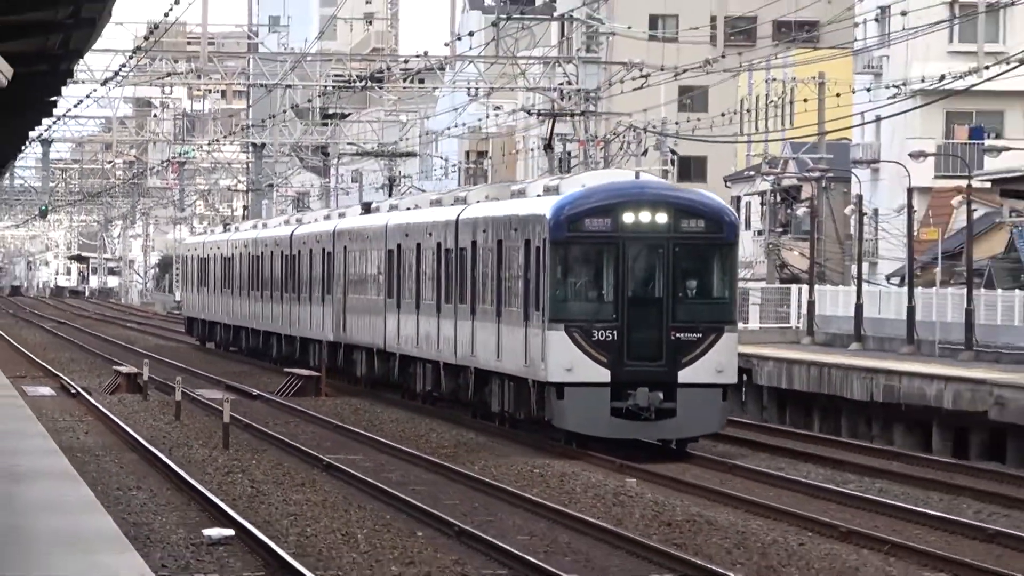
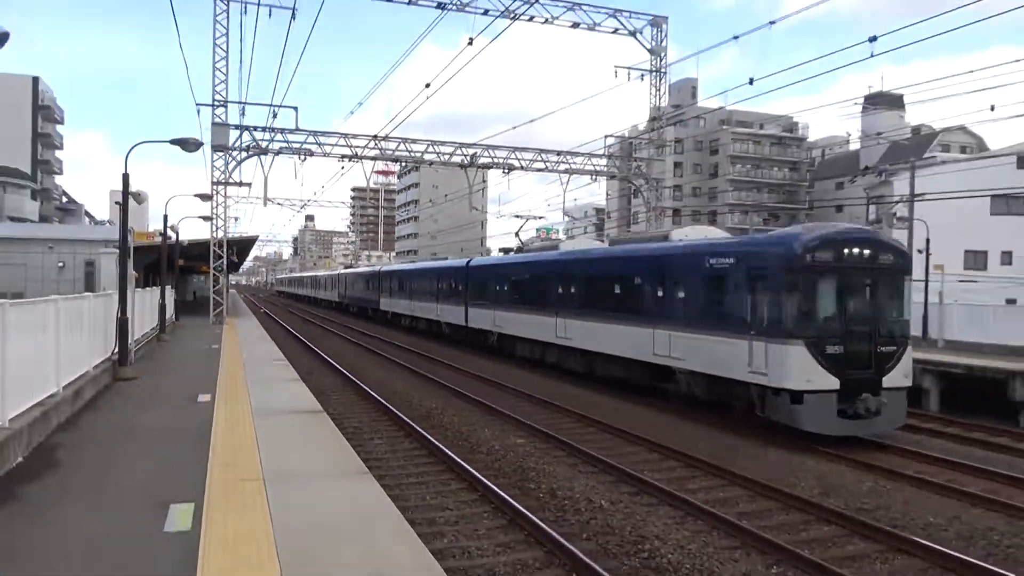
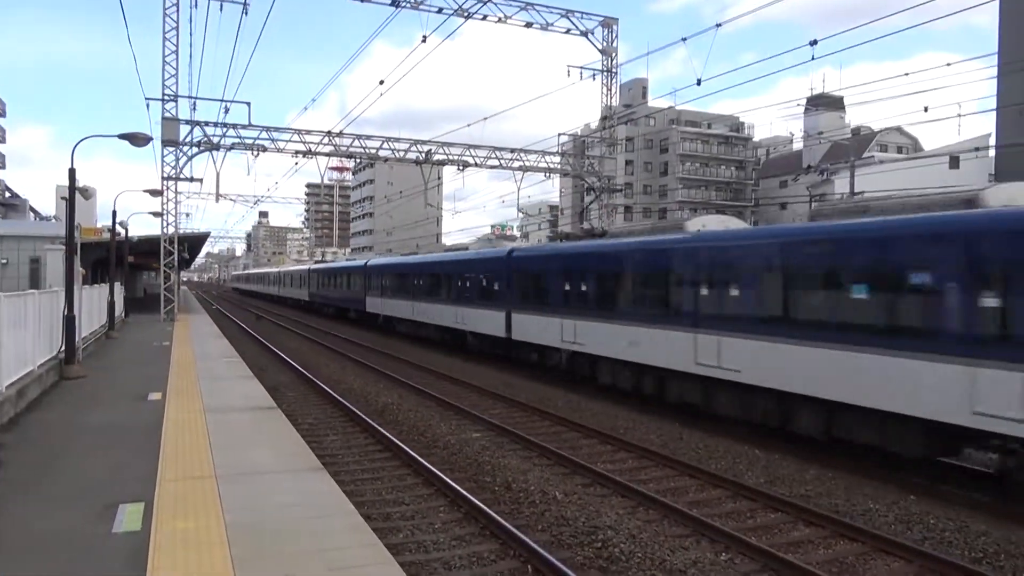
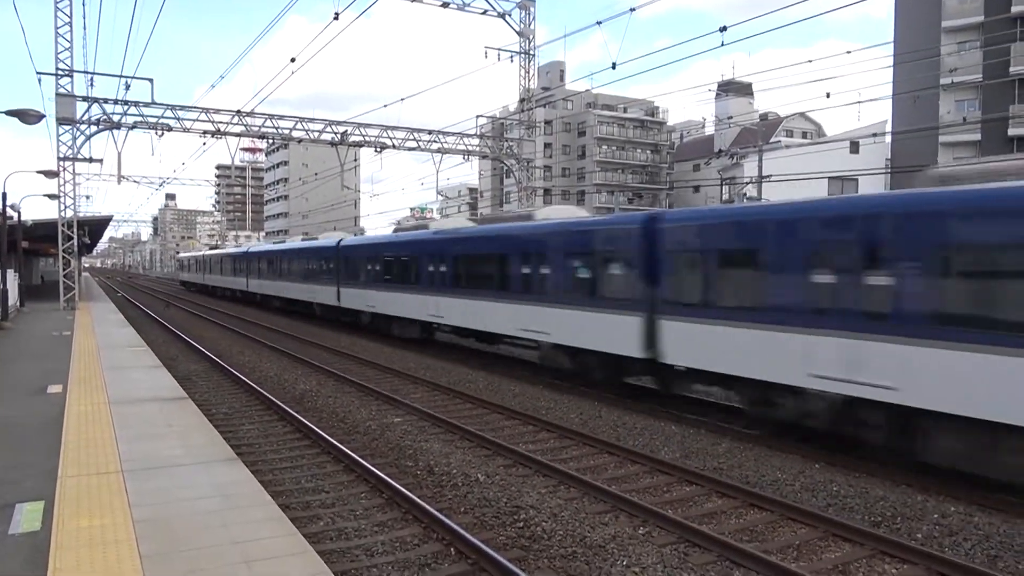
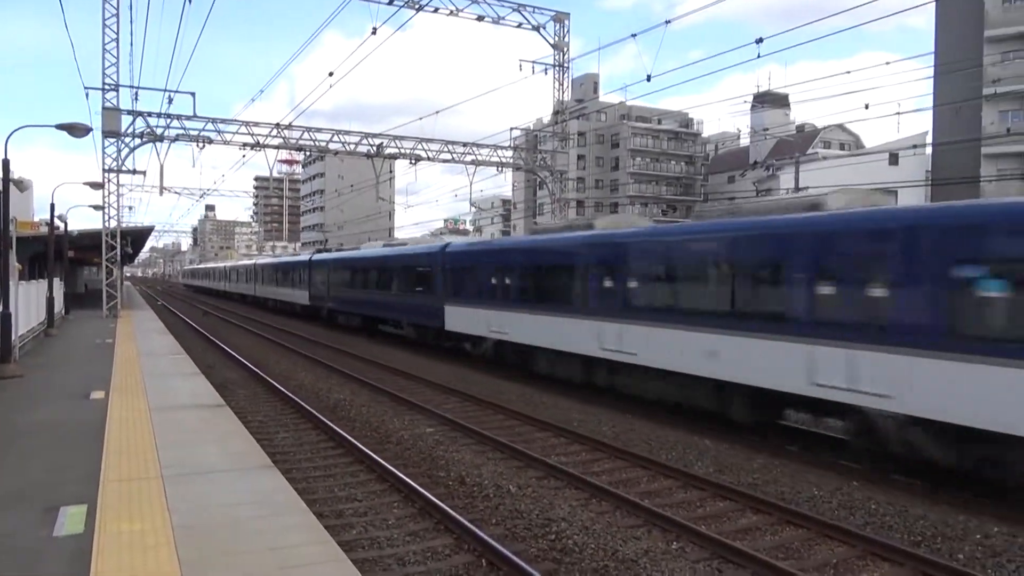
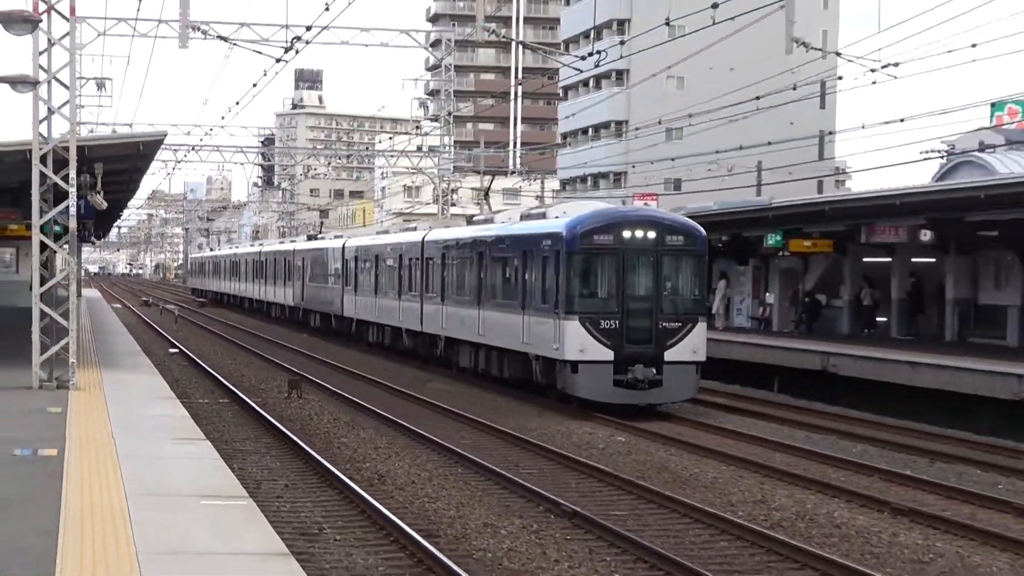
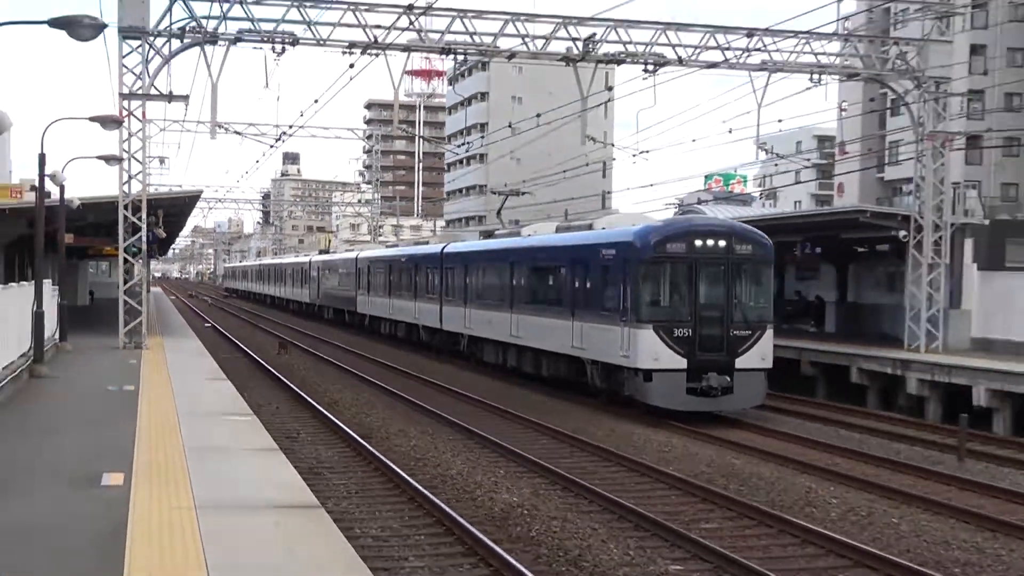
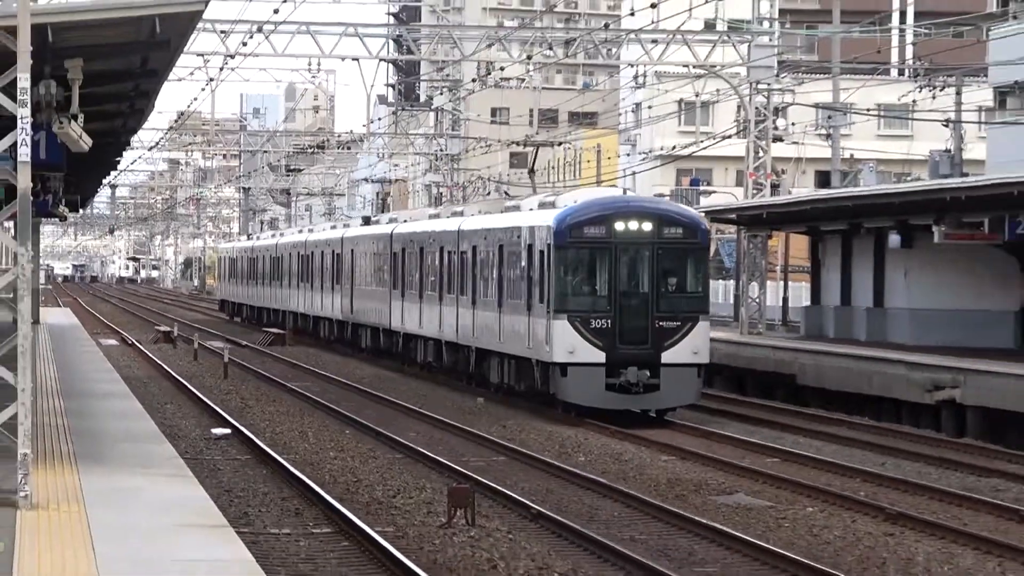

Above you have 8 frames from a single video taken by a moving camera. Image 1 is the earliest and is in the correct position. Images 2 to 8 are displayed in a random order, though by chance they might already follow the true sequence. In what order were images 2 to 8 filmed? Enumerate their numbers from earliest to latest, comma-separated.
8, 6, 7, 2, 3, 5, 4
